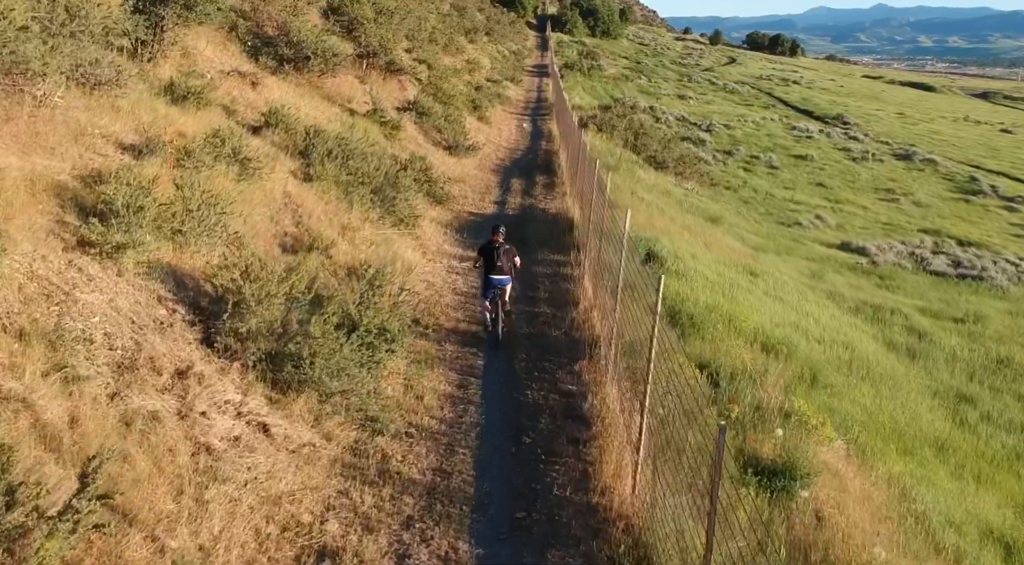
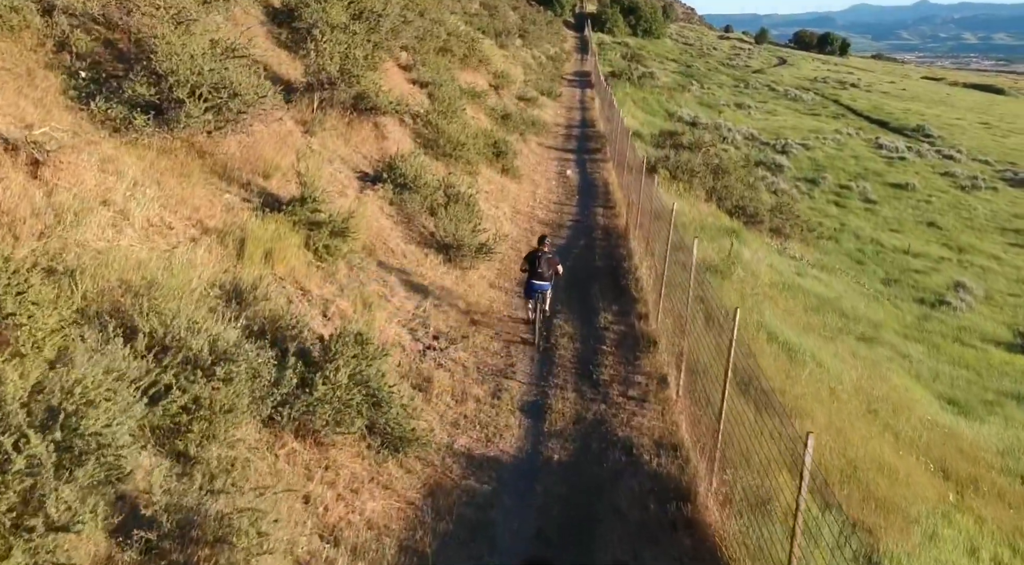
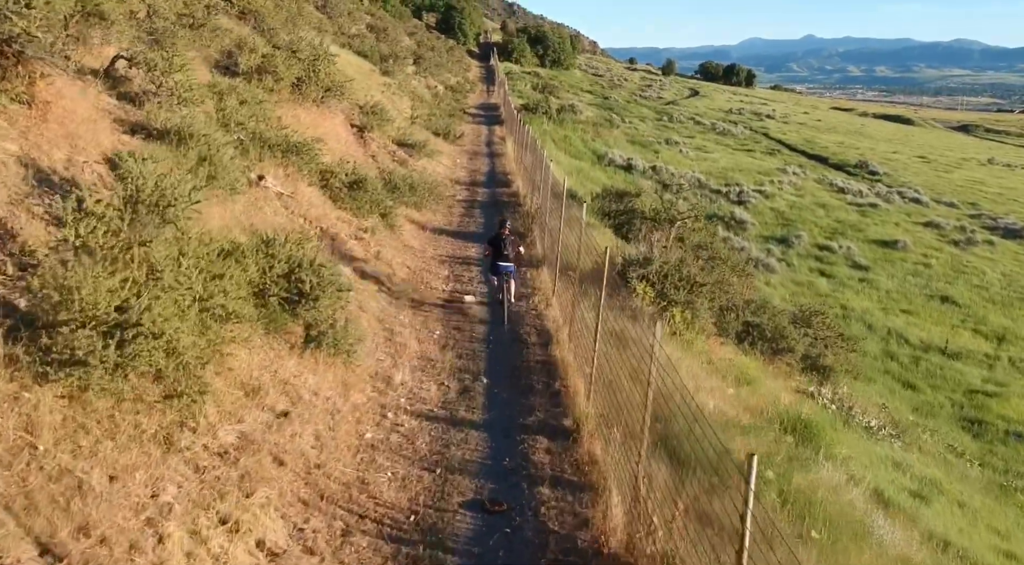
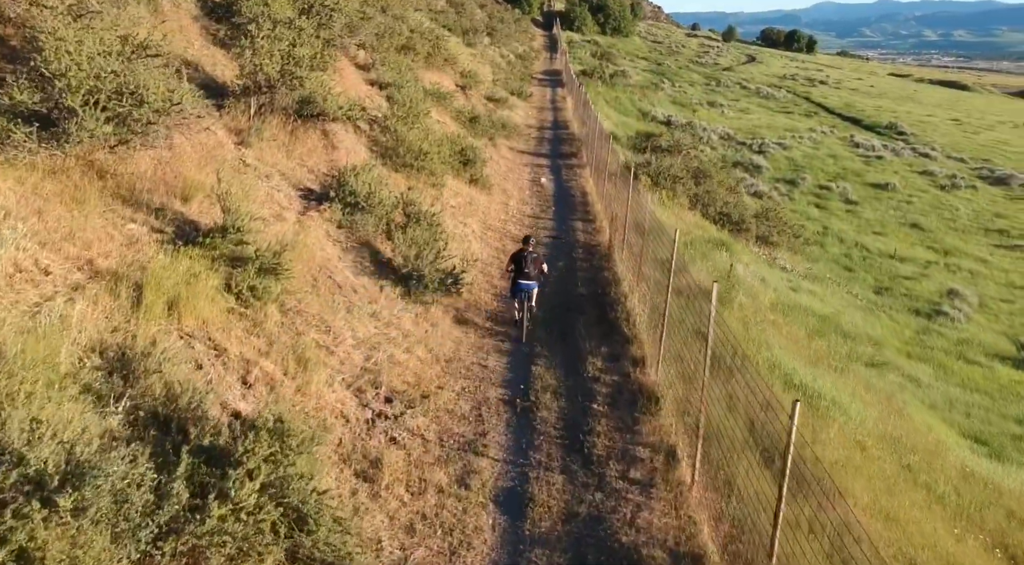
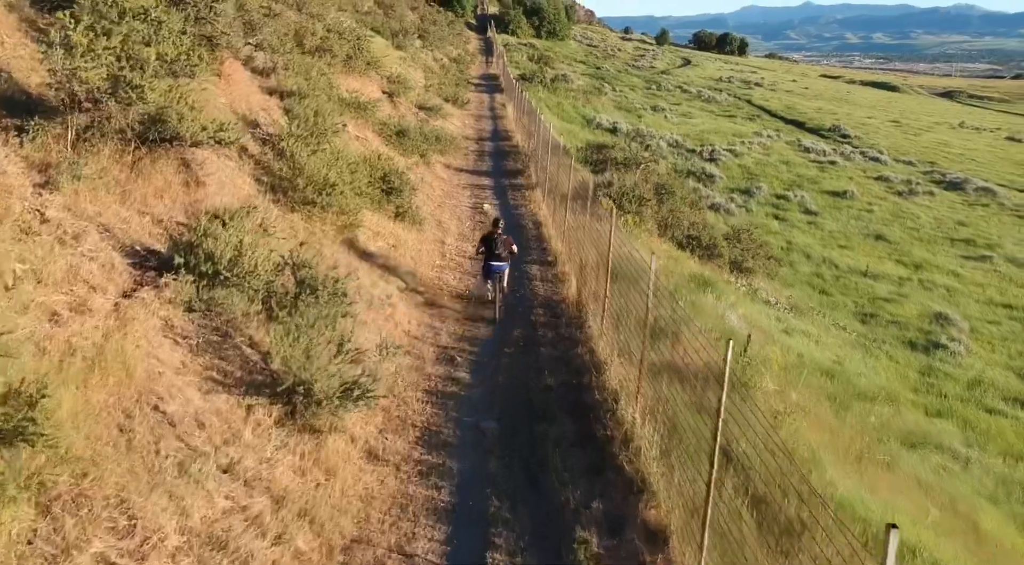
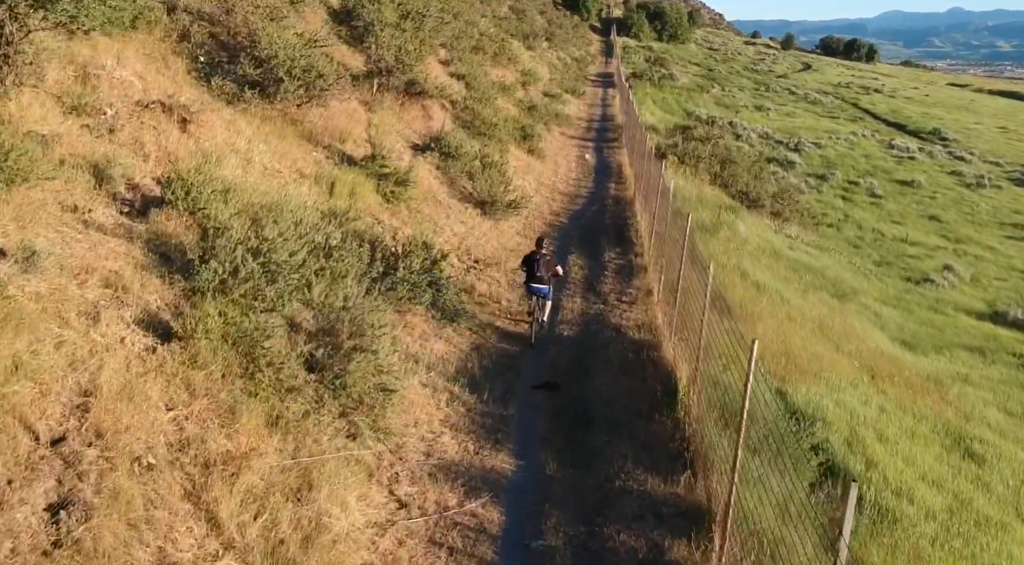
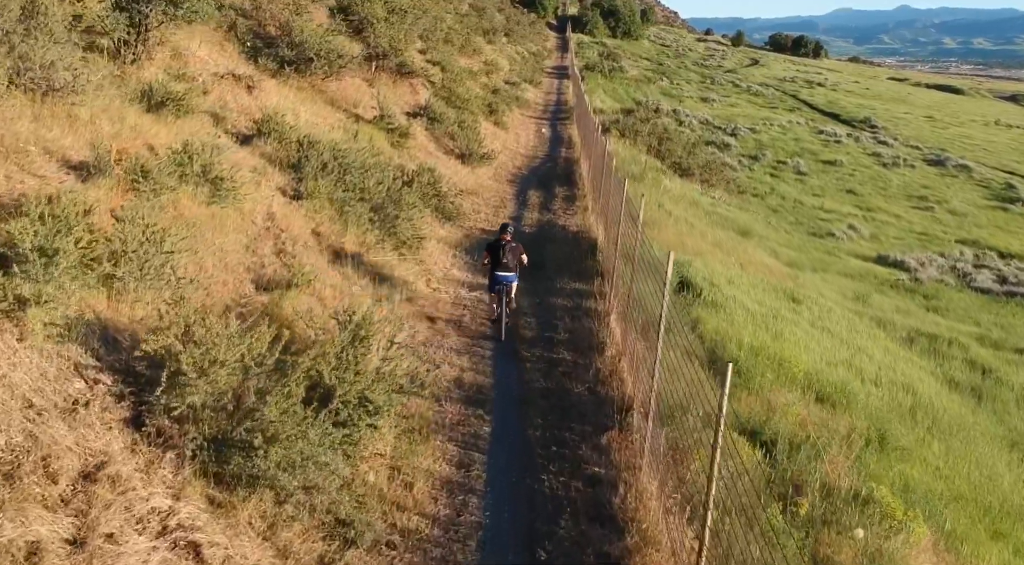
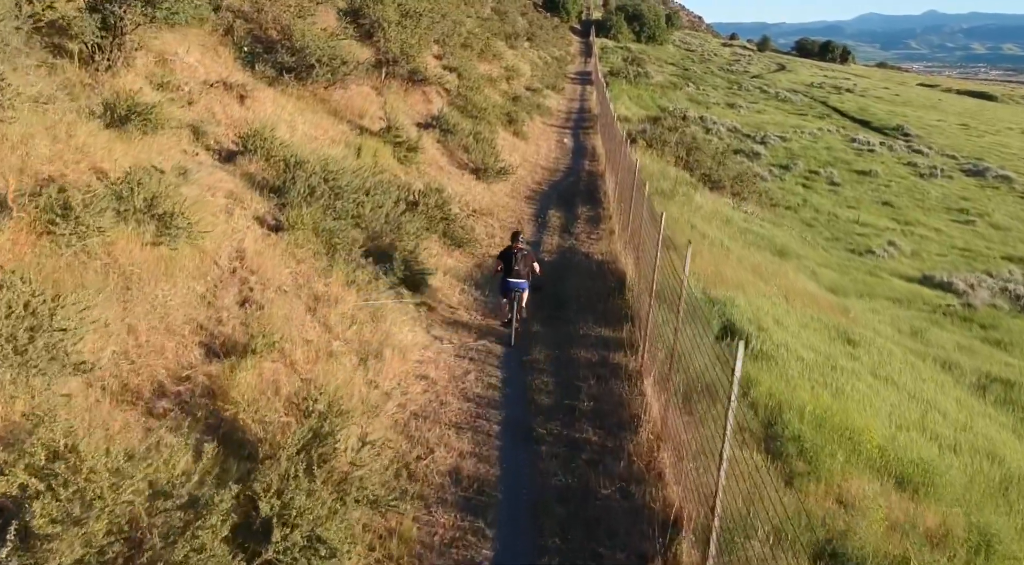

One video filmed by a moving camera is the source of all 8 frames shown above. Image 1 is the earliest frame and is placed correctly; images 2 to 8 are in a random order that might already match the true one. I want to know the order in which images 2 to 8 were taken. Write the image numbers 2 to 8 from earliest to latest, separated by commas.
7, 8, 6, 2, 4, 5, 3
